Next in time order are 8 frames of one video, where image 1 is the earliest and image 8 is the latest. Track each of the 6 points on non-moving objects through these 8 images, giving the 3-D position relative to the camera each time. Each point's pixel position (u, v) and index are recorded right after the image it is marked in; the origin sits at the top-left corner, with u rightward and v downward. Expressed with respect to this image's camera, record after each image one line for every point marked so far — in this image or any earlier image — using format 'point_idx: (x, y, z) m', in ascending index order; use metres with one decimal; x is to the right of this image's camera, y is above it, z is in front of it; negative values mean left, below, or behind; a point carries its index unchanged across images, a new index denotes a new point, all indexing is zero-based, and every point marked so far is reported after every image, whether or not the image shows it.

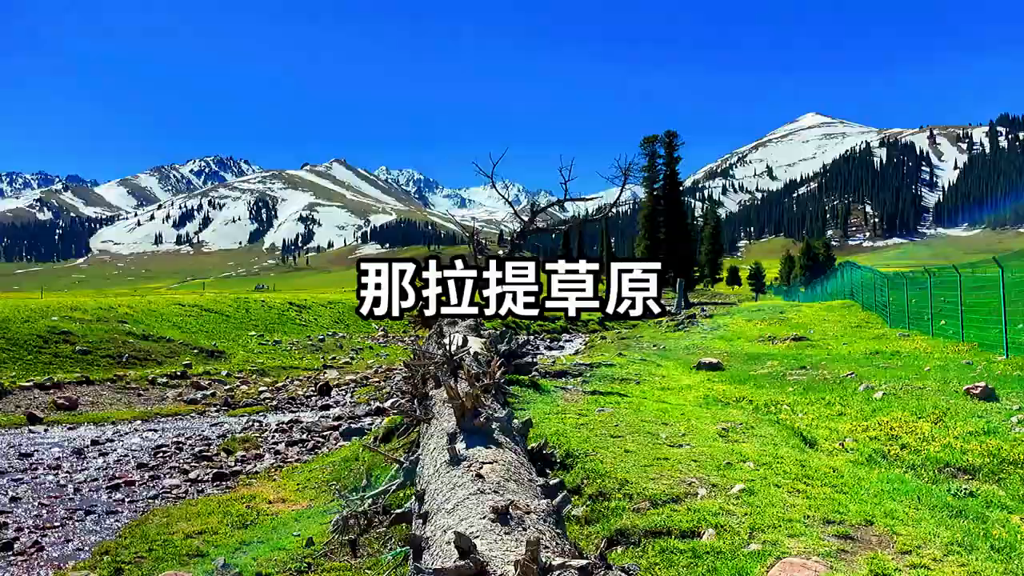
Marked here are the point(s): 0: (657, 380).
0: (+3.3, -2.1, +15.7) m
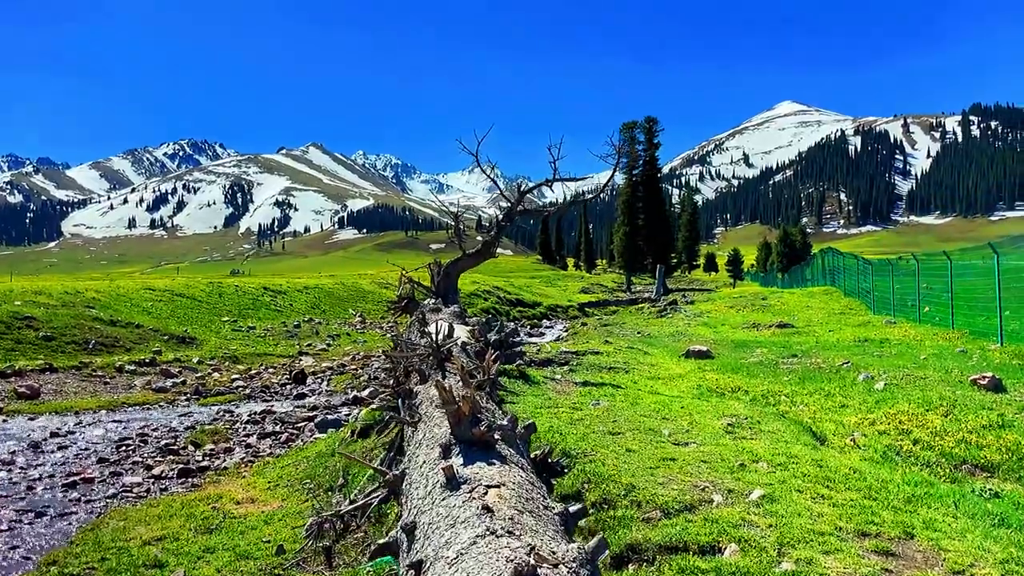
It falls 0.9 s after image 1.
0: (+3.0, -1.8, +15.1) m
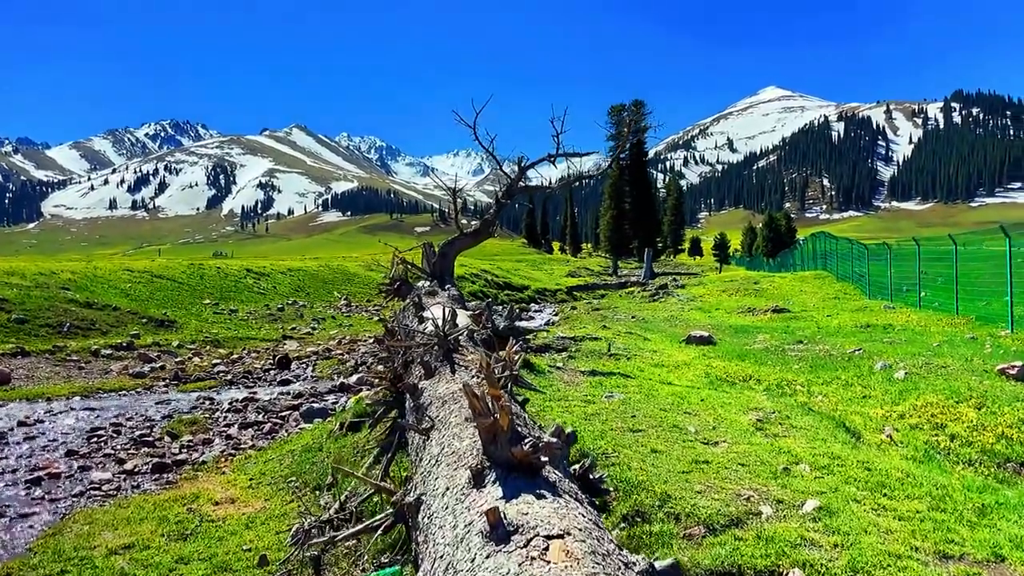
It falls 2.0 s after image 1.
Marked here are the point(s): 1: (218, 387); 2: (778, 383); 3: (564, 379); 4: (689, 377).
0: (+2.9, -1.4, +14.4) m
1: (-8.2, -2.8, +19.2) m
2: (+4.4, -1.6, +11.3) m
3: (+0.8, -1.3, +9.4) m
4: (+2.9, -1.5, +11.3) m
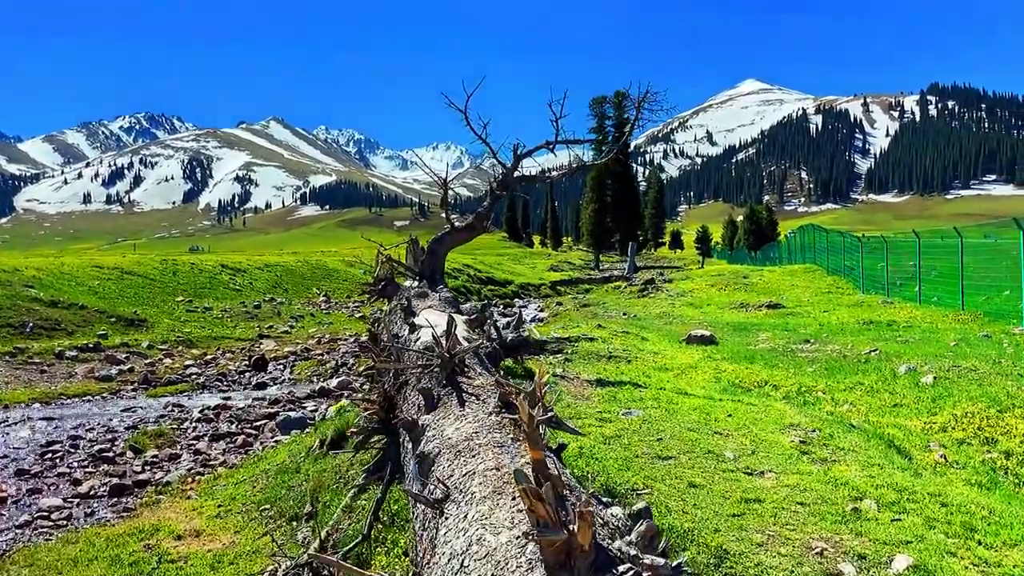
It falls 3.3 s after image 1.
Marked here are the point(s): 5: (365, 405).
0: (+2.8, -1.4, +13.6) m
1: (-8.5, -2.7, +18.0) m
2: (+4.4, -1.6, +10.5) m
3: (+0.8, -1.3, +8.4) m
4: (+2.9, -1.5, +10.4) m
5: (-1.5, -1.2, +6.9) m
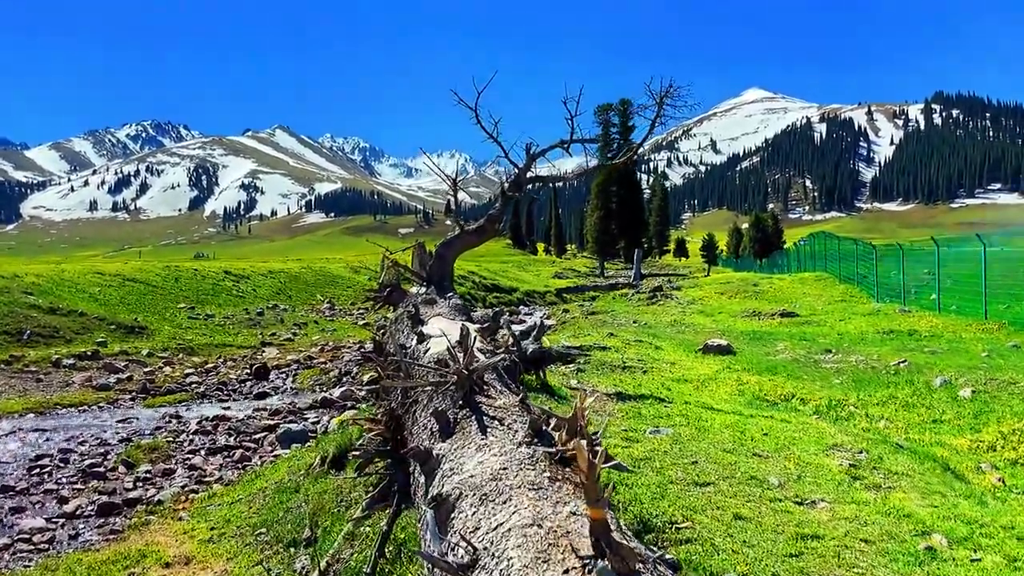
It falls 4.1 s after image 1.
0: (+3.0, -1.5, +13.0) m
1: (-8.3, -2.9, +17.4) m
2: (+4.6, -1.7, +9.9) m
3: (+0.9, -1.4, +7.8) m
4: (+3.0, -1.6, +9.8) m
5: (-1.3, -1.3, +6.3) m
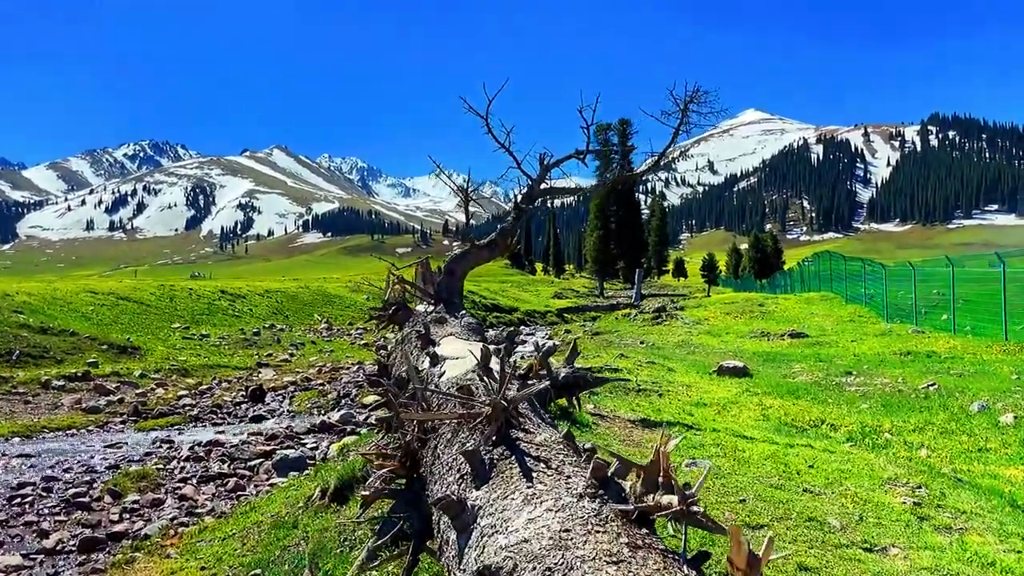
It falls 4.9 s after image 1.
0: (+3.2, -1.9, +12.4) m
1: (-8.1, -3.4, +16.8) m
2: (+4.8, -1.9, +9.3) m
3: (+1.1, -1.5, +7.2) m
4: (+3.2, -1.8, +9.2) m
5: (-1.1, -1.4, +5.7) m
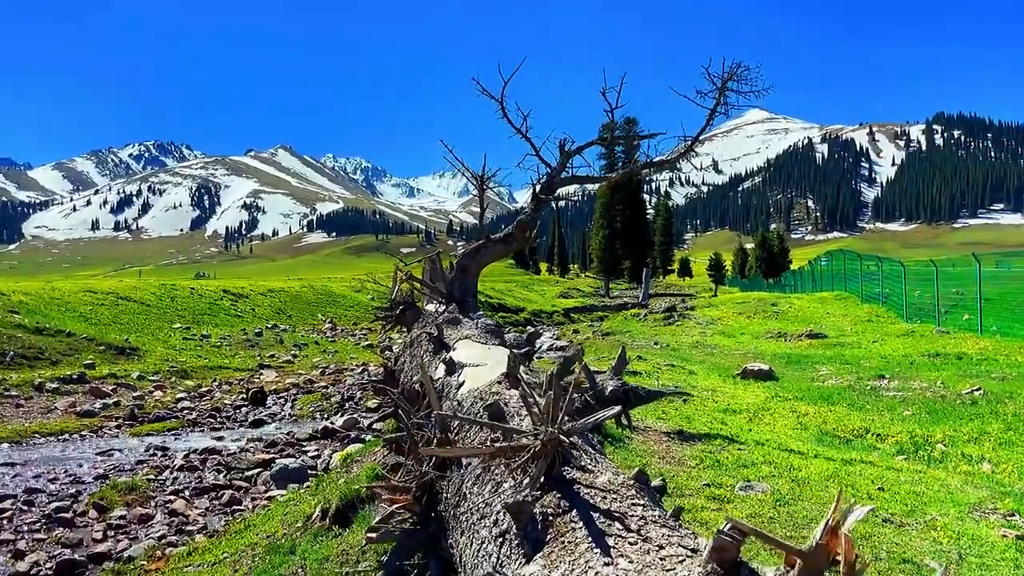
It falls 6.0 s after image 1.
0: (+3.4, -1.8, +11.6) m
1: (-7.8, -3.3, +16.0) m
2: (+5.0, -1.9, +8.5) m
3: (+1.3, -1.5, +6.4) m
4: (+3.4, -1.8, +8.4) m
5: (-0.9, -1.4, +4.9) m
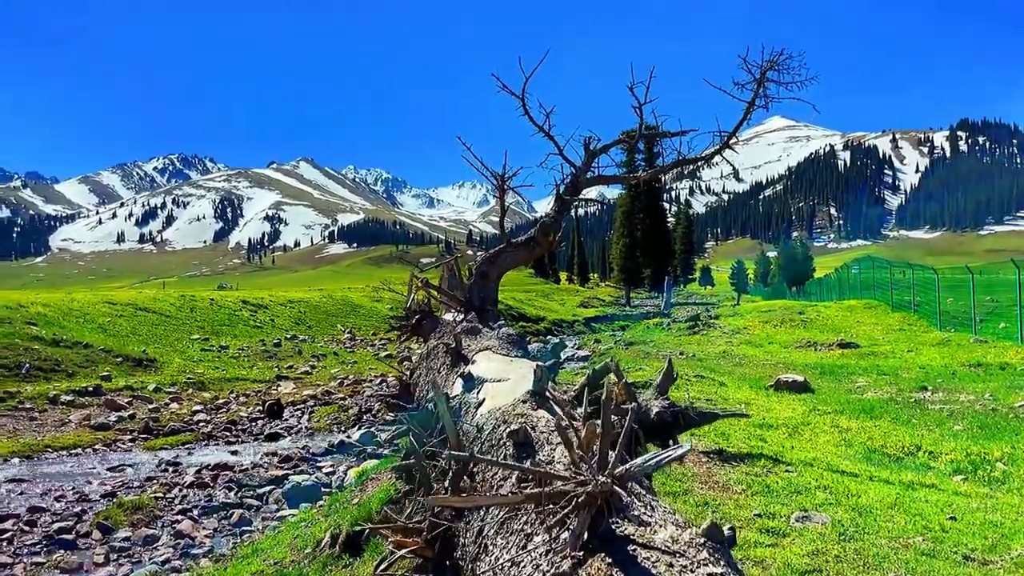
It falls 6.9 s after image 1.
0: (+3.8, -2.0, +10.9) m
1: (-7.4, -3.6, +15.7) m
2: (+5.2, -2.0, +7.8) m
3: (+1.5, -1.6, +5.9) m
4: (+3.7, -1.9, +7.8) m
5: (-0.8, -1.4, +4.4) m
